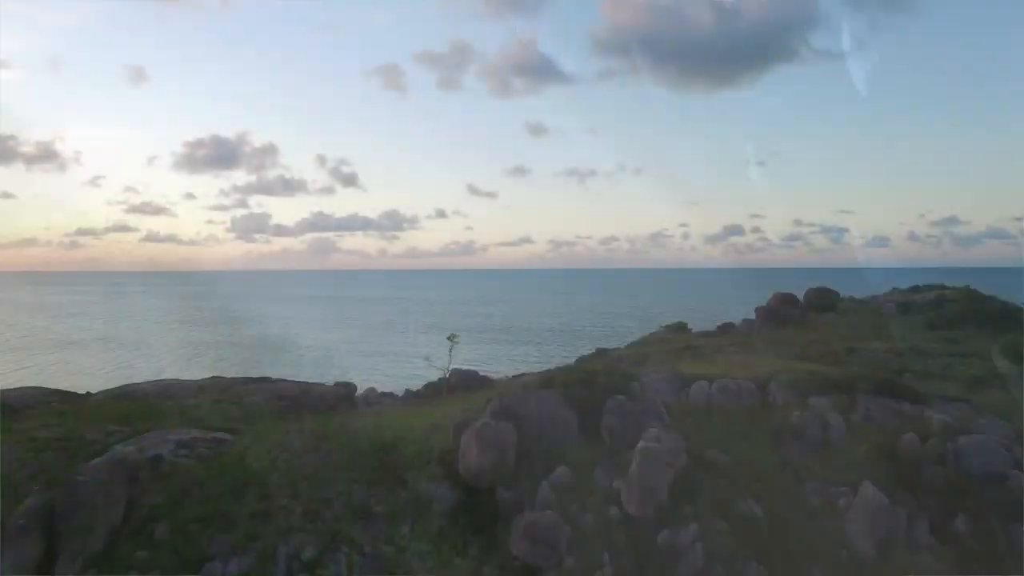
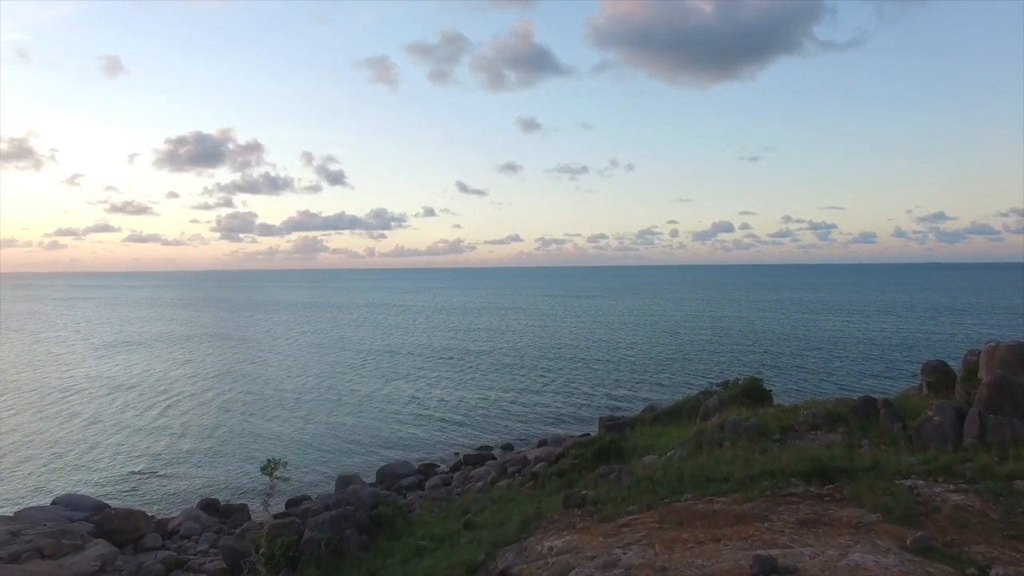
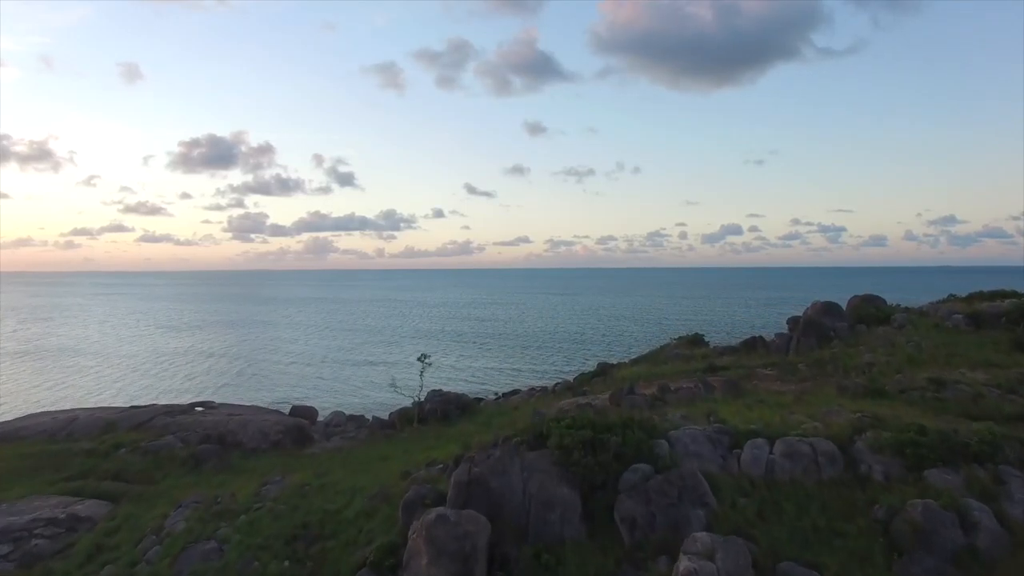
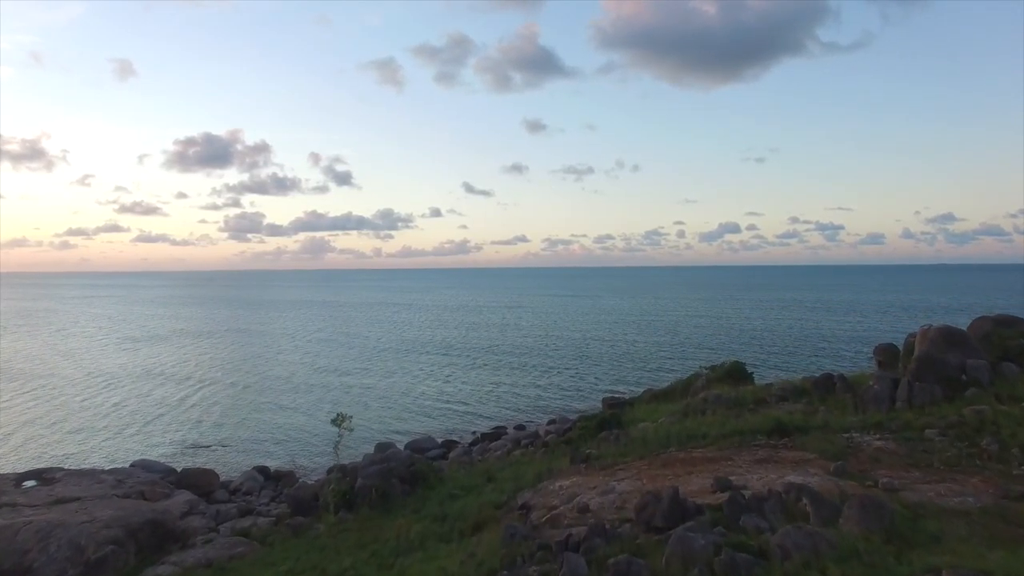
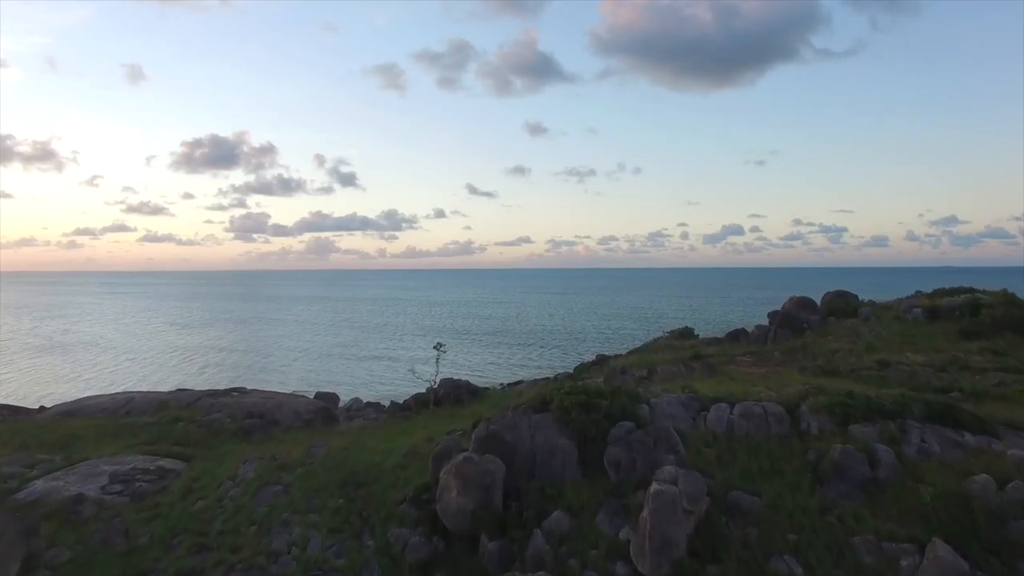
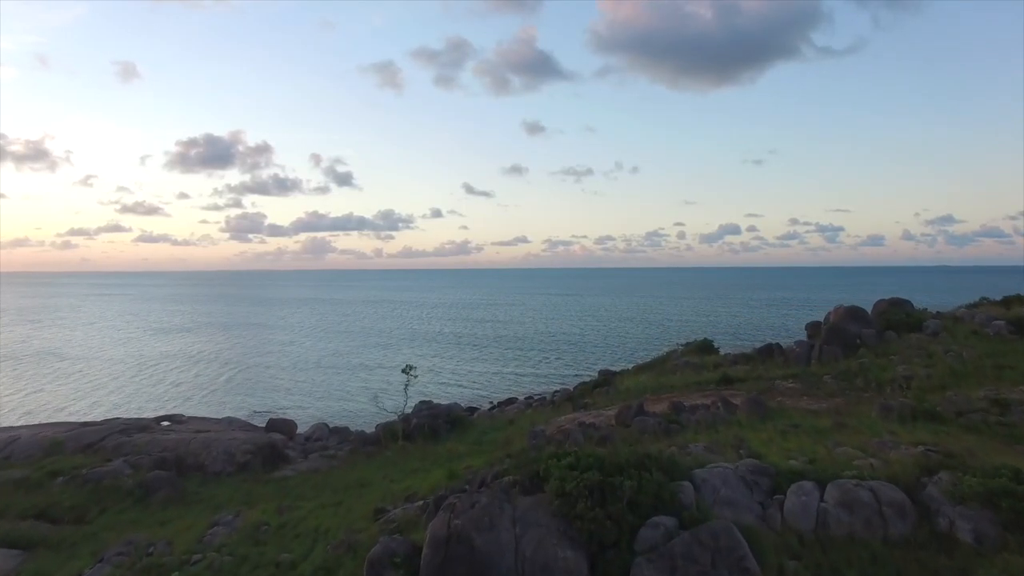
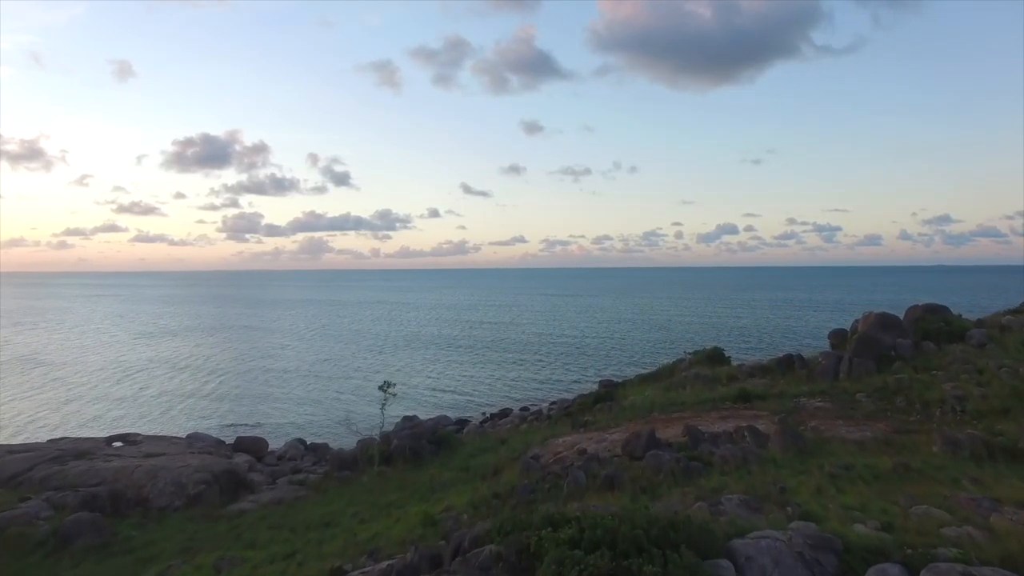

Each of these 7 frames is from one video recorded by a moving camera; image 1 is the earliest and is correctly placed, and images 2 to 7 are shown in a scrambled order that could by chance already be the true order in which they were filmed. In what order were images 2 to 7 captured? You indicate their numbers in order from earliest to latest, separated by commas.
5, 3, 6, 7, 4, 2
